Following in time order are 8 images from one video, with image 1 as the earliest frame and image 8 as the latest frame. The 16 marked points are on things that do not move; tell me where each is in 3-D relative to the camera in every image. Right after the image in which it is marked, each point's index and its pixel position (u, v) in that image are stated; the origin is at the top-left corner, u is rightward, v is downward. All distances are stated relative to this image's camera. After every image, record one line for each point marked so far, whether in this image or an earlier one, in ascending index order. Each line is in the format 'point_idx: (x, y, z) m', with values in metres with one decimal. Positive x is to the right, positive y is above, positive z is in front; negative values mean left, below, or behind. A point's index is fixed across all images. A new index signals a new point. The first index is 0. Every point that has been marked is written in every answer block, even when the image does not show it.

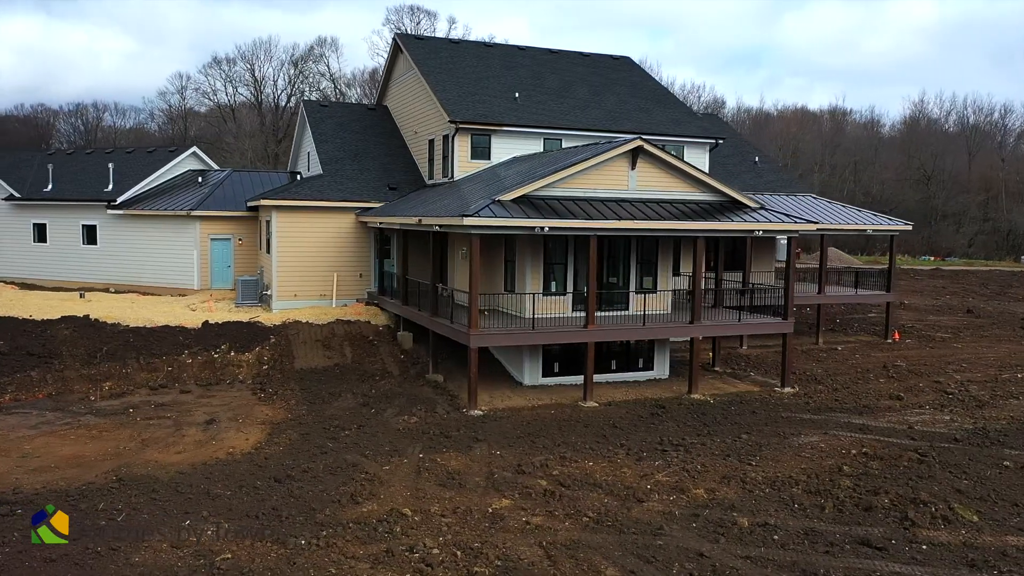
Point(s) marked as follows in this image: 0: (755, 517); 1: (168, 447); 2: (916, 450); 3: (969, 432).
0: (+2.9, -2.8, +10.0) m
1: (-5.3, -2.4, +12.6) m
2: (+6.3, -2.5, +13.0) m
3: (+7.8, -2.5, +14.2) m
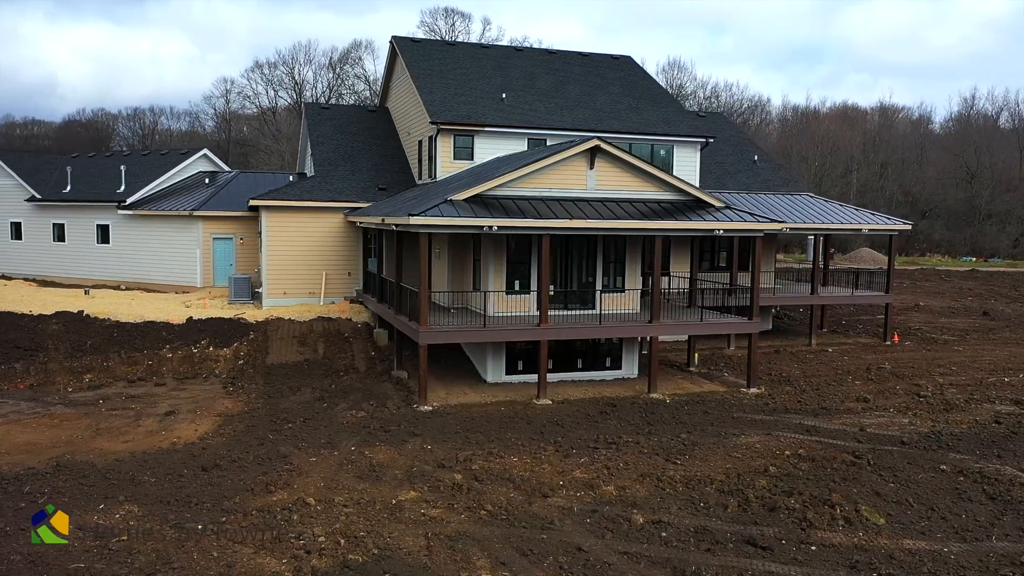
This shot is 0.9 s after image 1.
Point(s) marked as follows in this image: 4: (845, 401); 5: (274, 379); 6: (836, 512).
0: (+1.7, -2.8, +10.1) m
1: (-6.3, -2.4, +13.2) m
2: (+5.3, -2.5, +12.8) m
3: (+6.9, -2.5, +13.9) m
4: (+6.6, -2.2, +16.4) m
5: (-4.8, -1.8, +16.5) m
6: (+4.0, -2.8, +10.2) m
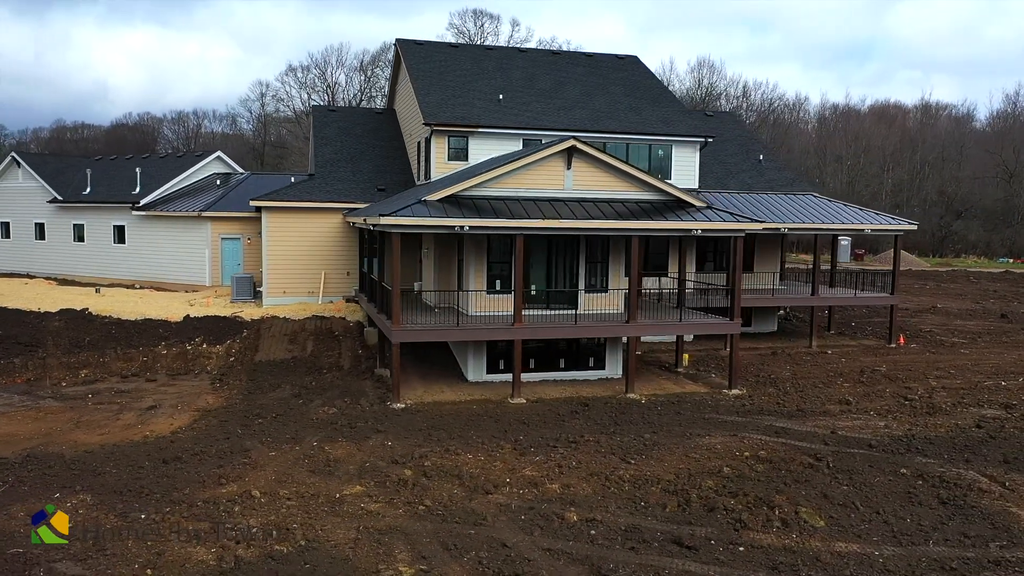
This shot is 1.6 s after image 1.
0: (+0.9, -2.7, +10.1) m
1: (-6.9, -2.3, +13.7) m
2: (+4.6, -2.5, +12.7) m
3: (+6.3, -2.5, +13.7) m
4: (+6.1, -2.2, +16.2) m
5: (-5.2, -1.8, +16.9) m
6: (+3.2, -2.8, +10.1) m
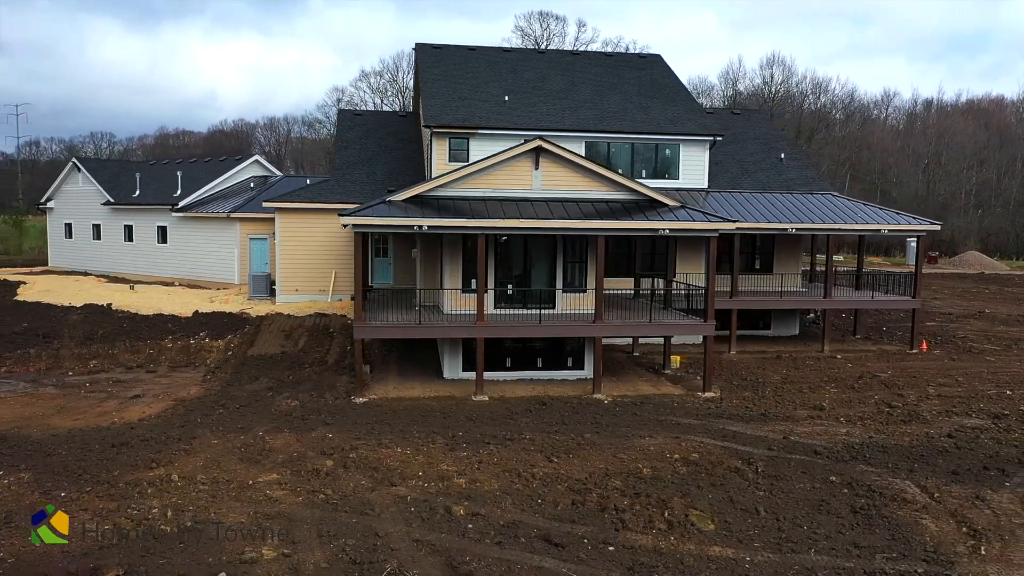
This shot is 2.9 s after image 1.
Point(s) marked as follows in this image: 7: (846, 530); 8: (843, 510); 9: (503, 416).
0: (-0.5, -2.7, +10.3) m
1: (-7.8, -2.3, +14.7) m
2: (+3.6, -2.6, +12.4) m
3: (+5.3, -2.5, +13.2) m
4: (+5.4, -2.3, +15.7) m
5: (-5.7, -1.7, +17.7) m
6: (+1.8, -2.8, +10.0) m
7: (+4.0, -2.9, +9.8) m
8: (+4.2, -2.8, +10.4) m
9: (-0.2, -2.3, +14.5) m
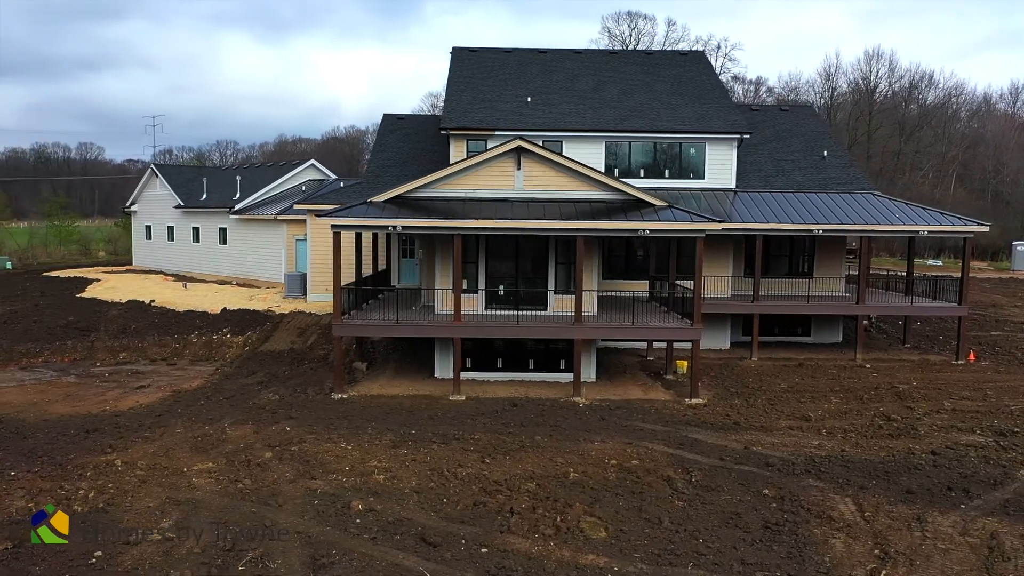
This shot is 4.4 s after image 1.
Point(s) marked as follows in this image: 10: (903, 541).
0: (-1.7, -2.7, +10.4) m
1: (-8.3, -2.2, +15.8) m
2: (+2.6, -2.6, +11.9) m
3: (+4.4, -2.6, +12.5) m
4: (+4.9, -2.3, +14.9) m
5: (-5.9, -1.7, +18.4) m
6: (+0.5, -2.8, +9.8) m
7: (+2.6, -2.9, +9.3) m
8: (+2.9, -2.8, +9.9) m
9: (-0.8, -2.3, +14.6) m
10: (+4.5, -2.9, +9.5) m
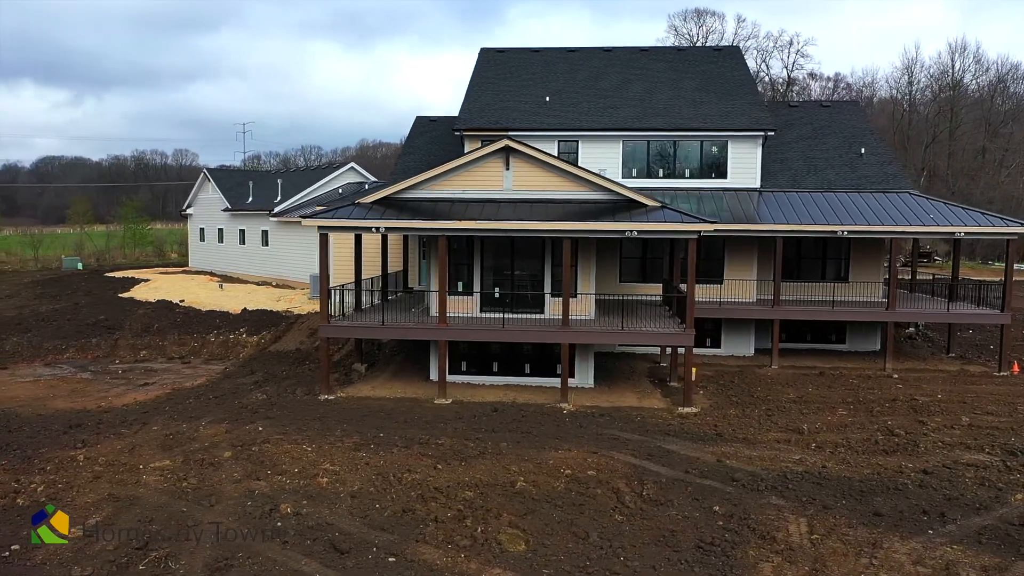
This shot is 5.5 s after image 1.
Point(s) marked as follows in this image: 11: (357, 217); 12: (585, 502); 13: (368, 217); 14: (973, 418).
0: (-2.5, -2.7, +10.3) m
1: (-8.6, -2.2, +16.3) m
2: (+1.9, -2.6, +11.3) m
3: (+3.8, -2.7, +11.7) m
4: (+4.5, -2.4, +14.1) m
5: (-5.9, -1.7, +18.7) m
6: (-0.4, -2.8, +9.4) m
7: (+1.6, -2.9, +8.7) m
8: (+2.0, -2.9, +9.3) m
9: (-1.2, -2.3, +14.3) m
10: (+3.5, -3.0, +8.7) m
11: (-2.9, +1.3, +15.6) m
12: (+1.0, -2.7, +10.5) m
13: (-2.7, +1.3, +15.6) m
14: (+8.5, -2.4, +15.1) m
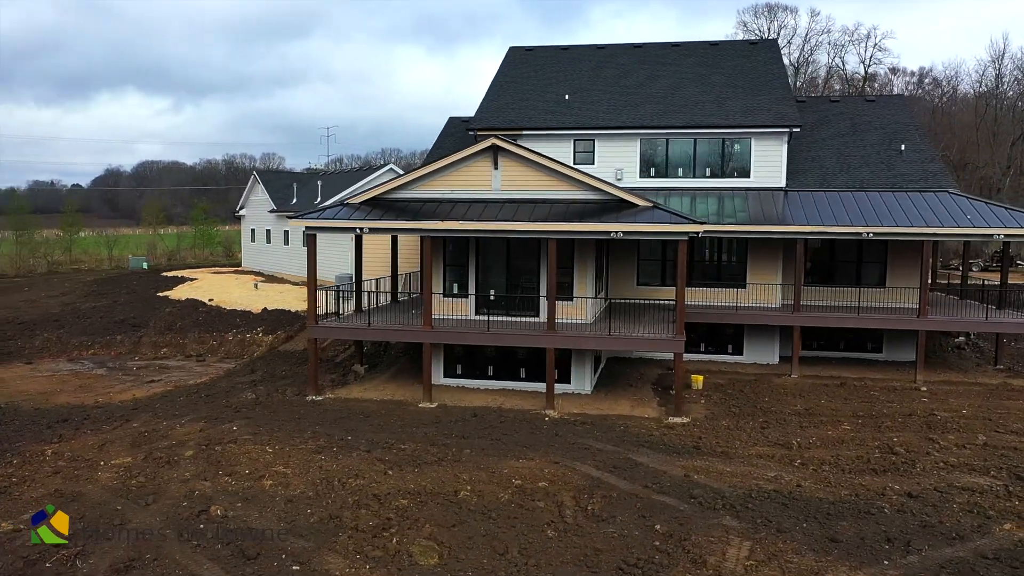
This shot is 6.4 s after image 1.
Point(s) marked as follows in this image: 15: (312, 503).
0: (-3.4, -2.7, +10.2) m
1: (-8.7, -2.1, +16.8) m
2: (+1.1, -2.7, +10.8) m
3: (+3.1, -2.7, +11.0) m
4: (+4.0, -2.5, +13.2) m
5: (-5.8, -1.7, +18.9) m
6: (-1.3, -2.8, +9.1) m
7: (+0.6, -3.0, +8.2) m
8: (+1.0, -2.9, +8.7) m
9: (-1.6, -2.3, +14.1) m
10: (+2.5, -3.0, +8.0) m
11: (-3.2, +1.3, +15.6) m
12: (+0.2, -2.8, +10.1) m
13: (-2.9, +1.3, +15.5) m
14: (+8.1, -2.5, +13.8) m
15: (-2.5, -2.7, +10.4) m
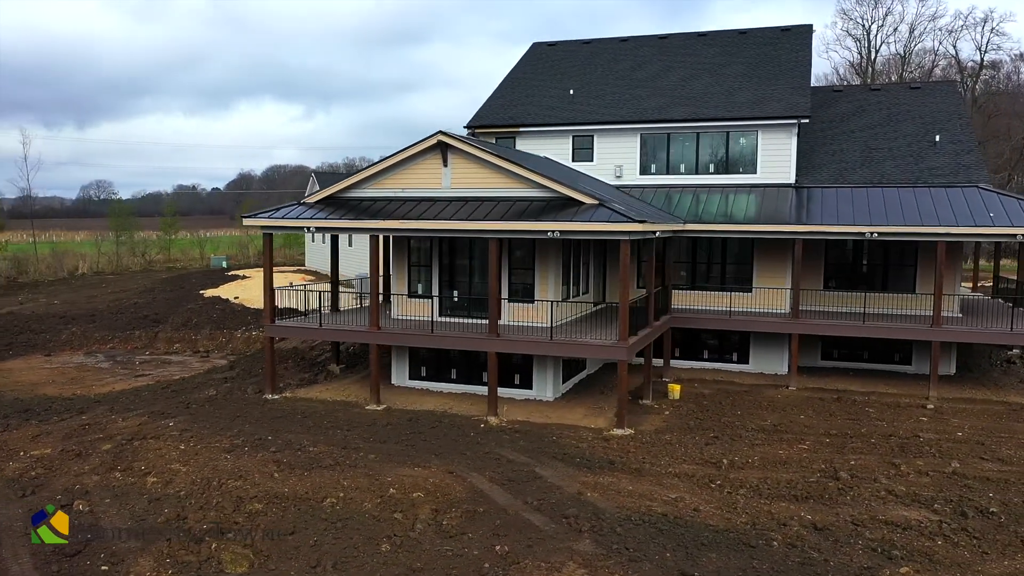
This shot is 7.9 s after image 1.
0: (-5.1, -2.7, +10.2) m
1: (-9.4, -2.1, +17.6) m
2: (-0.6, -2.7, +10.2) m
3: (+1.4, -2.8, +10.1) m
4: (+2.7, -2.5, +12.2) m
5: (-6.2, -1.7, +19.2) m
6: (-3.2, -2.8, +8.9) m
7: (-1.4, -3.0, +7.7) m
8: (-0.9, -2.9, +8.1) m
9: (-2.8, -2.3, +13.8) m
10: (+0.4, -3.0, +7.2) m
11: (-4.0, +1.3, +15.5) m
12: (-1.6, -2.8, +9.6) m
13: (-3.8, +1.3, +15.4) m
14: (+6.8, -2.6, +12.1) m
15: (-4.2, -2.7, +10.3) m
